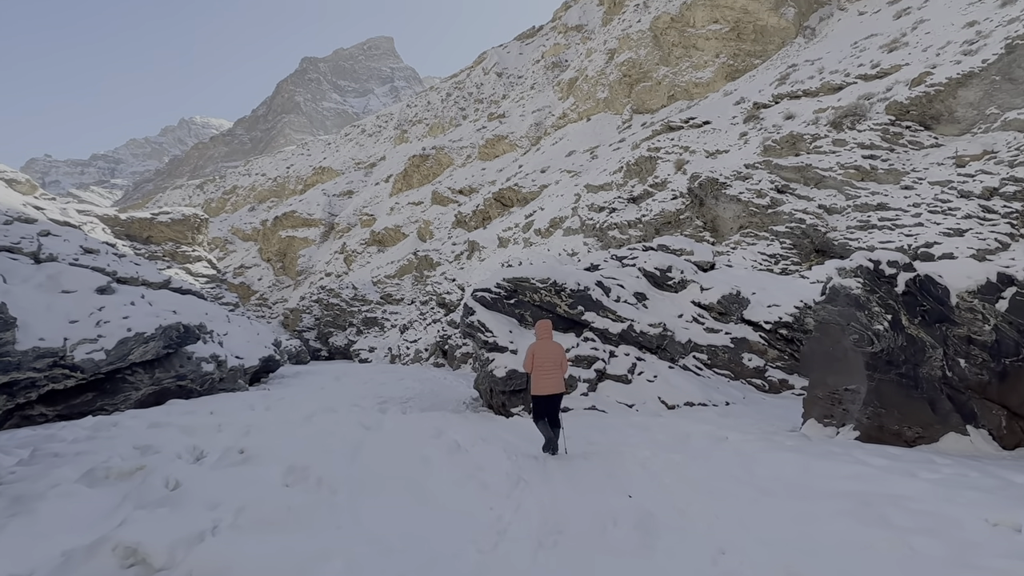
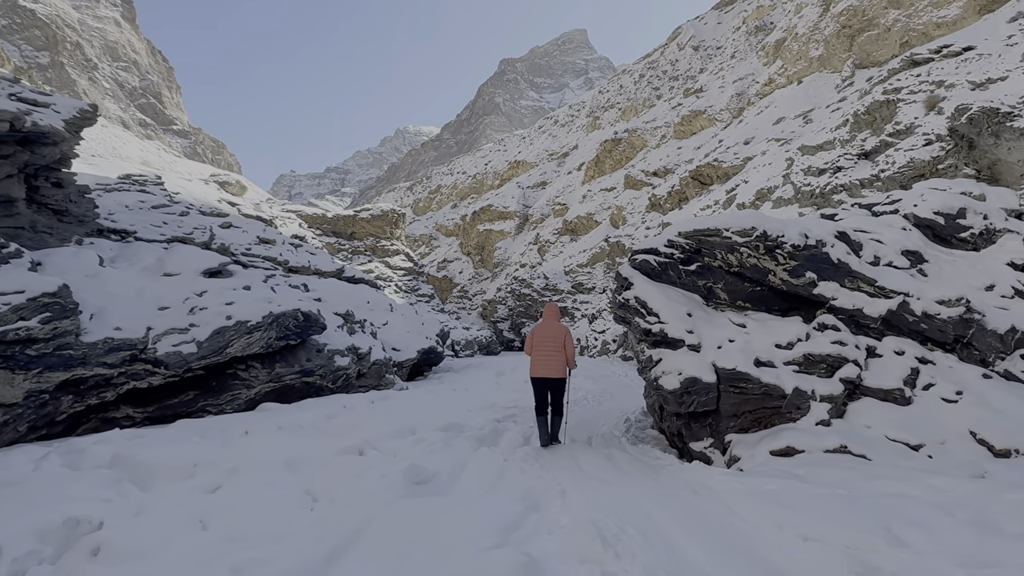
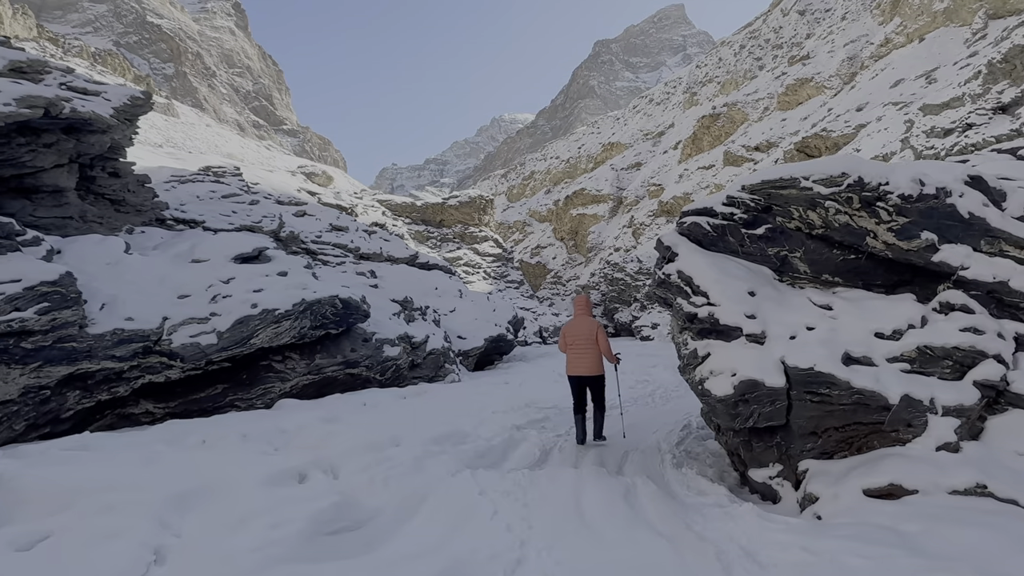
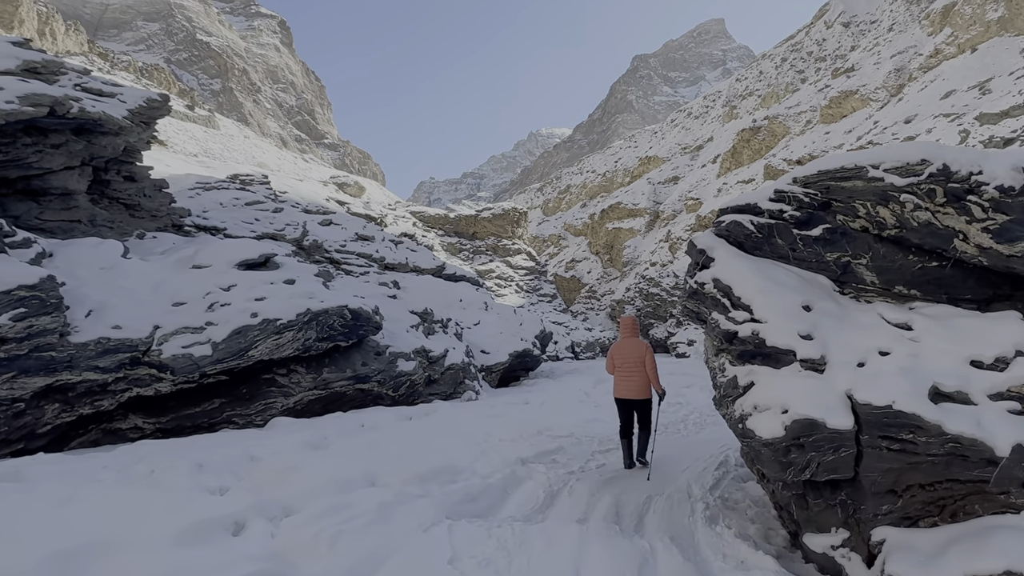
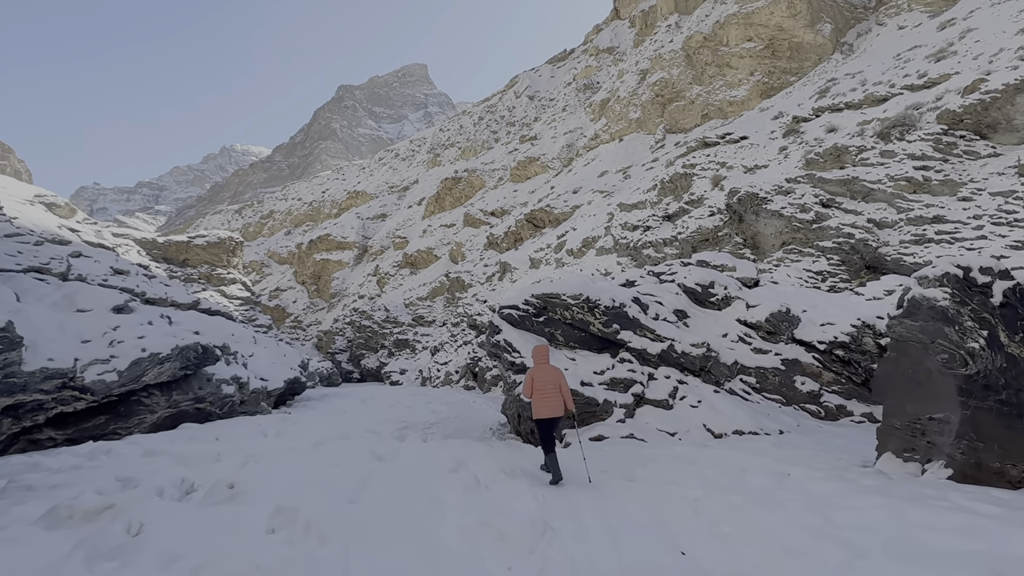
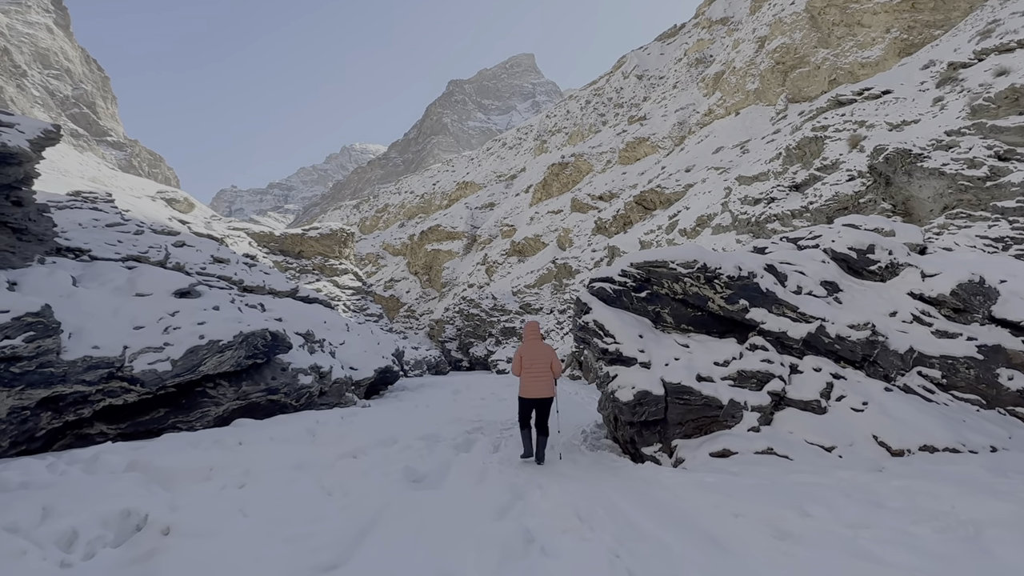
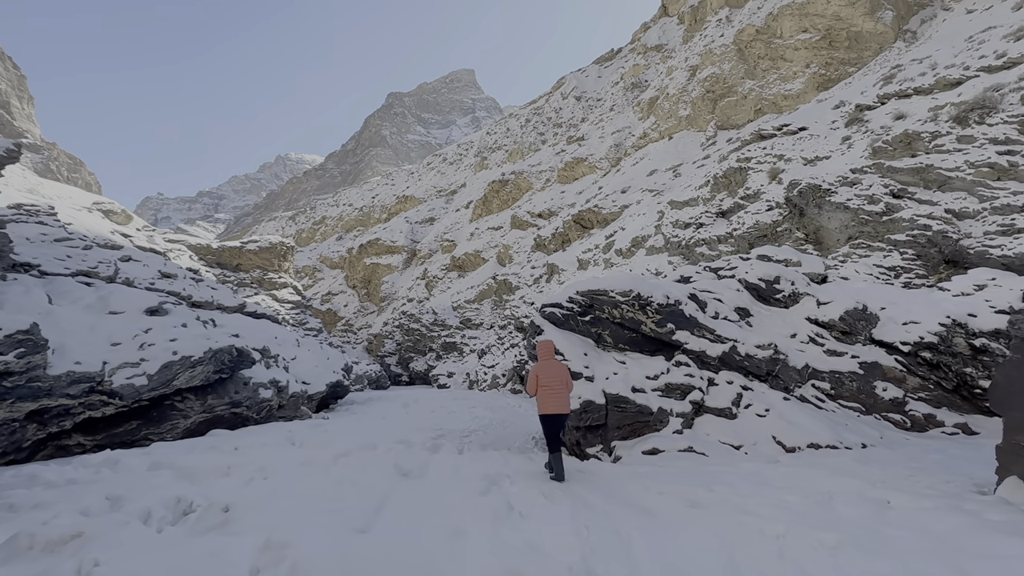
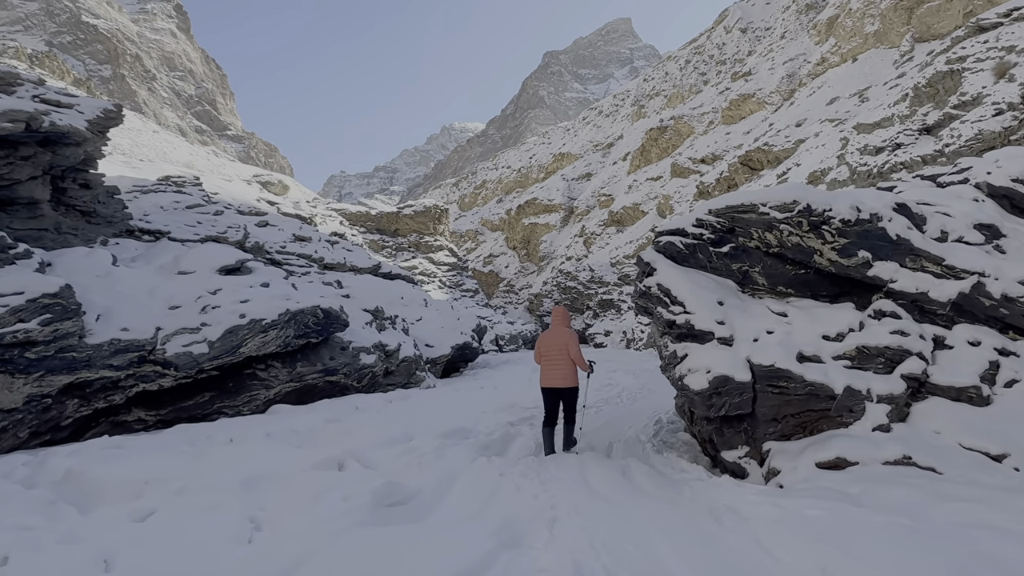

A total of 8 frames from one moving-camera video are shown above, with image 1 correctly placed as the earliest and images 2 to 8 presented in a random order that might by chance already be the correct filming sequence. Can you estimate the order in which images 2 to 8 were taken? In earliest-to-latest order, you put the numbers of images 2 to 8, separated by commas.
5, 7, 6, 2, 8, 3, 4
